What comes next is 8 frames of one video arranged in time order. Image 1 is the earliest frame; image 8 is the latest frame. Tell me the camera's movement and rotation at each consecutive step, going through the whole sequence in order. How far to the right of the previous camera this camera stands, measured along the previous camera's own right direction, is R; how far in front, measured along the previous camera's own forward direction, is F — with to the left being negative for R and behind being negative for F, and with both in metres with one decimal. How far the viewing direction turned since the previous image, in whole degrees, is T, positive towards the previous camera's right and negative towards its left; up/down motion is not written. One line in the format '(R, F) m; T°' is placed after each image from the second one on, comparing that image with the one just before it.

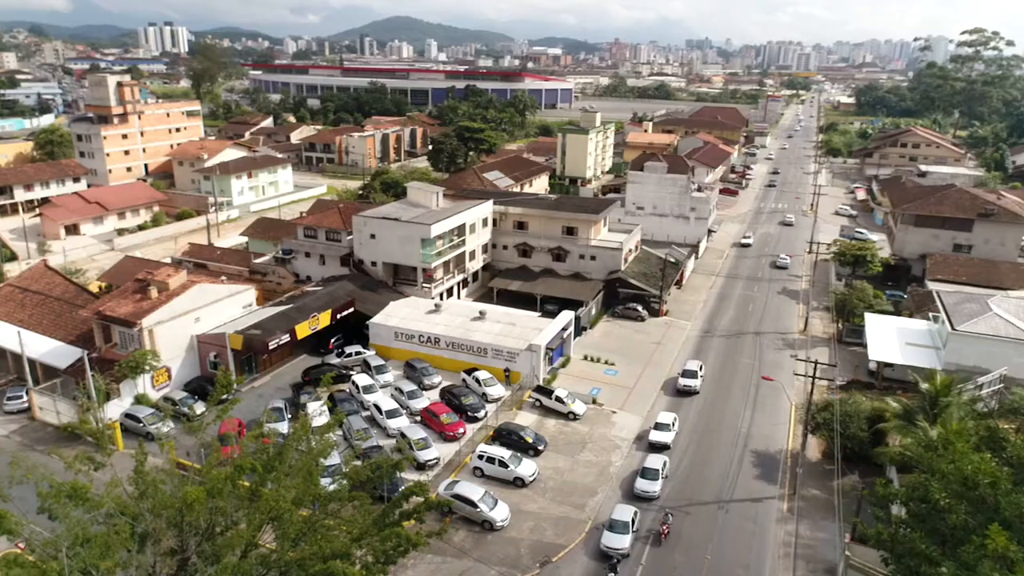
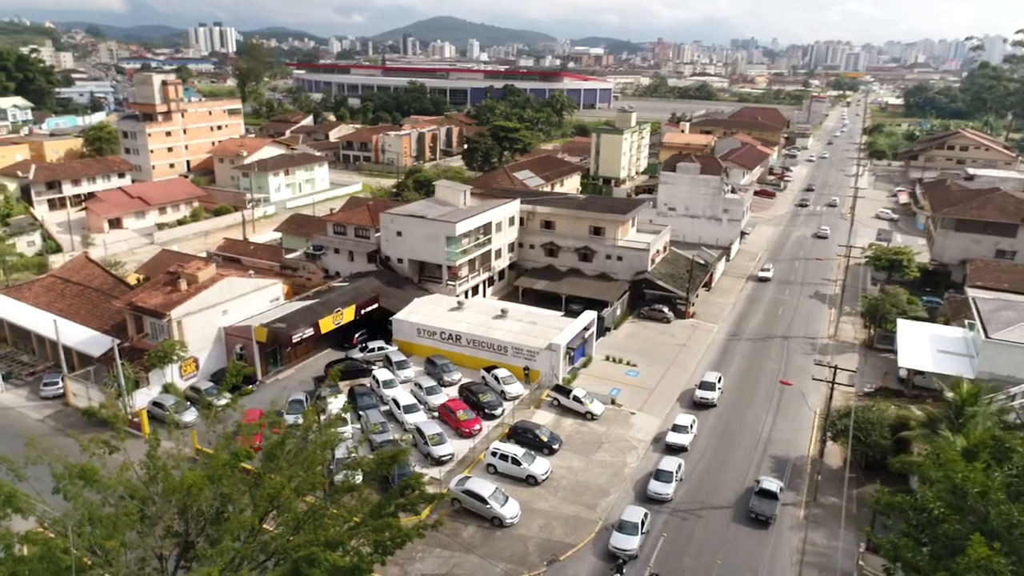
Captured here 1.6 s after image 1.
(+0.7, 0.0) m; -3°
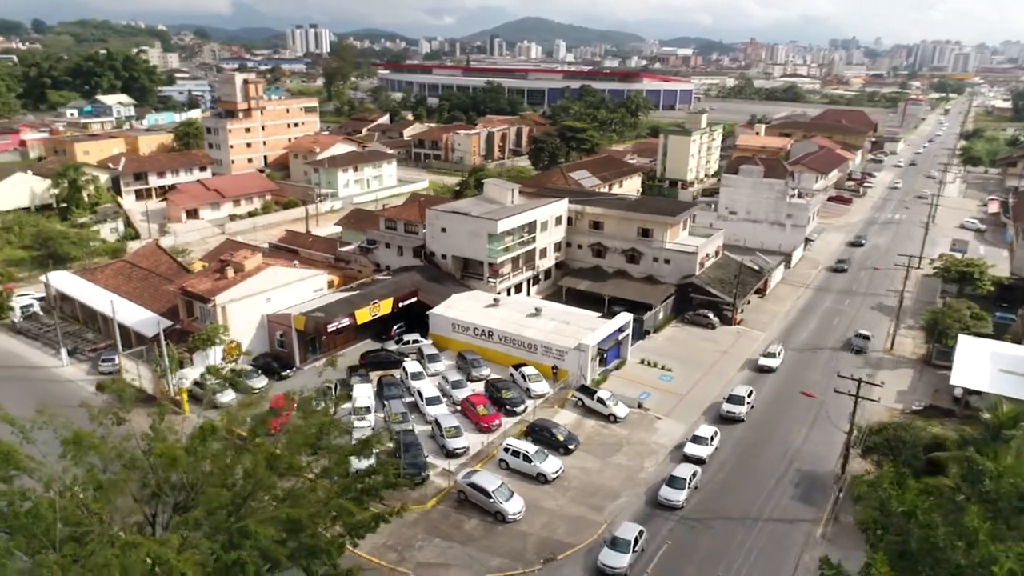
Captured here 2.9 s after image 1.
(+2.0, 0.0) m; -6°
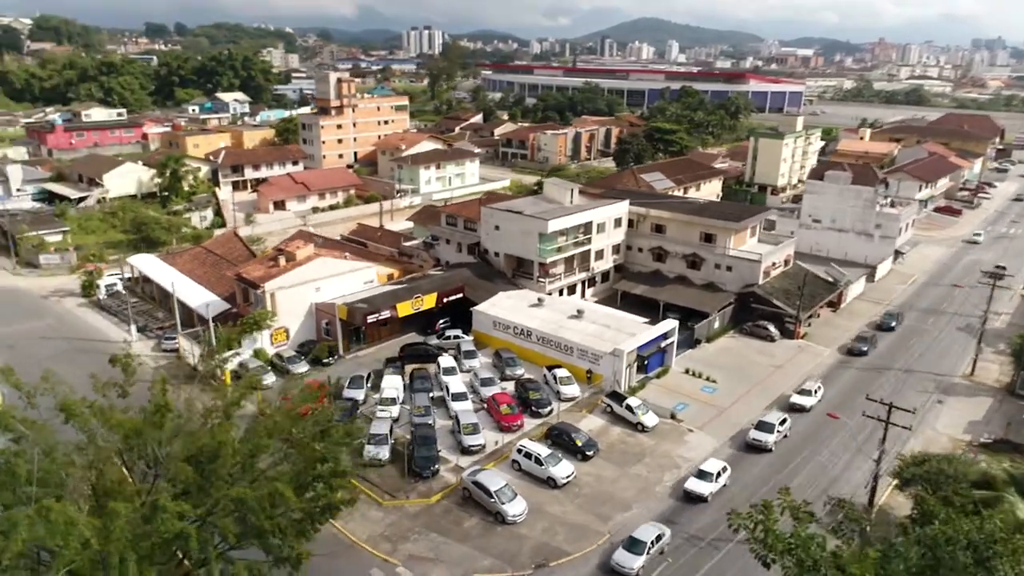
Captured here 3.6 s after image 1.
(+2.6, +0.5) m; -8°
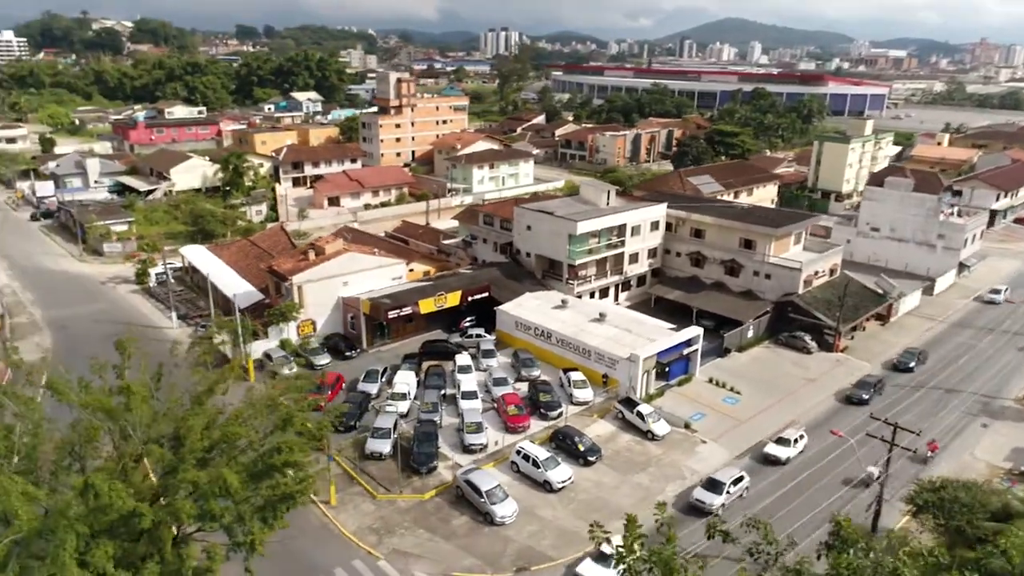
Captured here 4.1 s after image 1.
(+2.2, +0.2) m; -6°
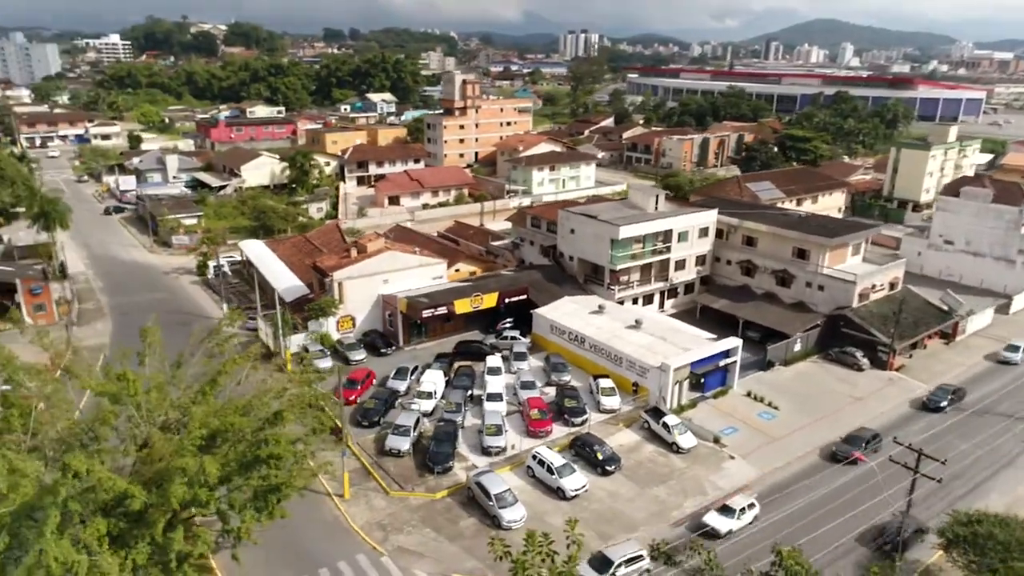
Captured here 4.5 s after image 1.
(+1.7, +0.2) m; -6°
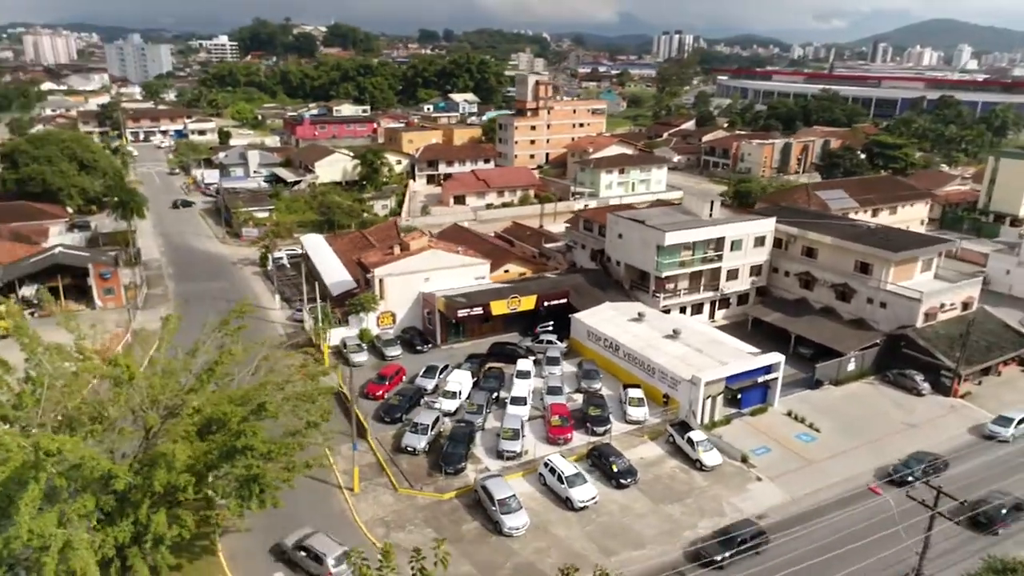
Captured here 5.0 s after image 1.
(+2.1, +0.4) m; -7°
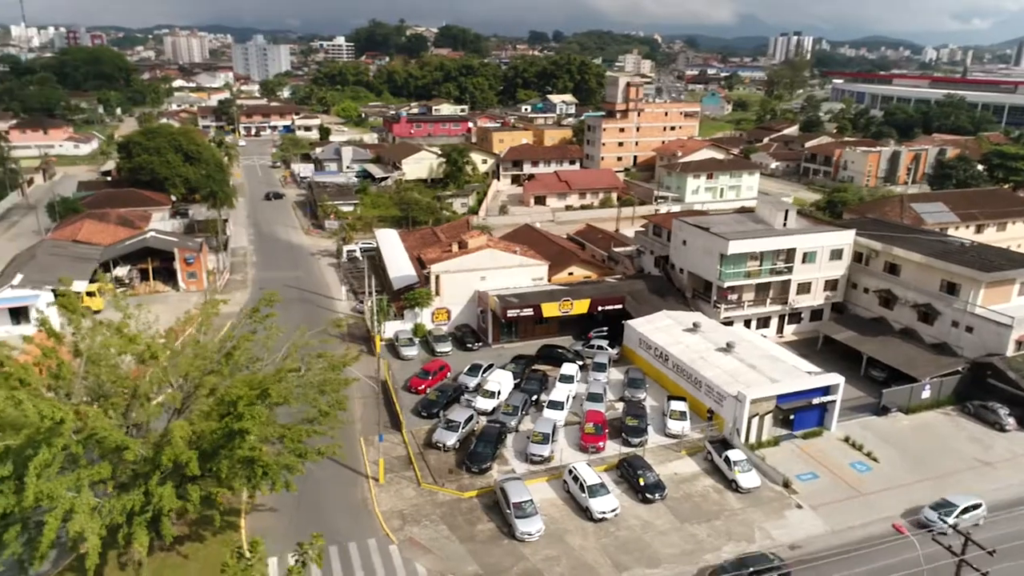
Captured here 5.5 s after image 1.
(+2.1, +0.4) m; -8°
